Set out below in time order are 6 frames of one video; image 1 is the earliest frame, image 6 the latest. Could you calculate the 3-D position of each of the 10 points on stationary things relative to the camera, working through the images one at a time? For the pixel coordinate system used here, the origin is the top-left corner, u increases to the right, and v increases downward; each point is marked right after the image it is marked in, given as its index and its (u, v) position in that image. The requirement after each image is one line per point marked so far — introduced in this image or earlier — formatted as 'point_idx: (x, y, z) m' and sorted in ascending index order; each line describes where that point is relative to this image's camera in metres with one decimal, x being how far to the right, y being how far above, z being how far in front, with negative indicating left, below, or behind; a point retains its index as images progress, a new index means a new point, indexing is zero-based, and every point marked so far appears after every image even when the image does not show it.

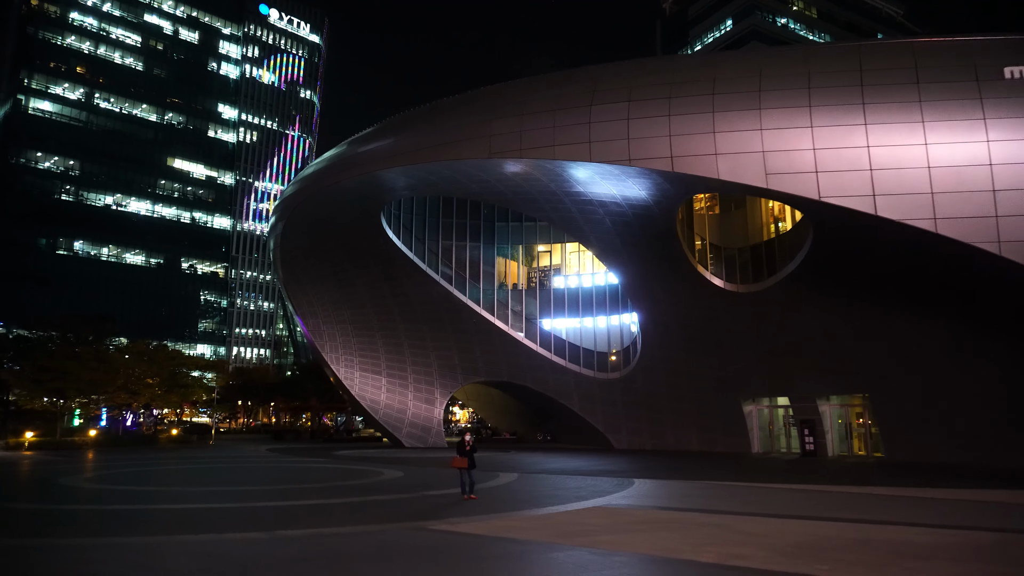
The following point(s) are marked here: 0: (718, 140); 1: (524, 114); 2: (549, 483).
0: (+5.1, +3.7, +16.8) m
1: (+0.3, +5.1, +19.9) m
2: (+0.7, -4.3, +14.9) m
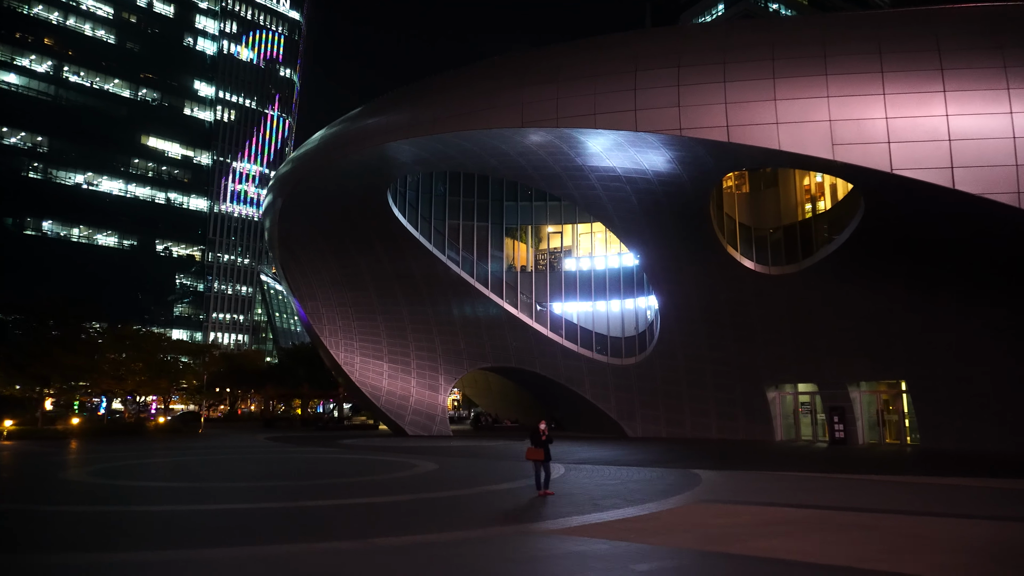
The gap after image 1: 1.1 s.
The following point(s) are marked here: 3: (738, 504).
0: (+6.2, +4.2, +15.6) m
1: (+1.3, +5.7, +18.6) m
2: (+1.8, -3.8, +13.7) m
3: (+3.6, -3.4, +10.6) m
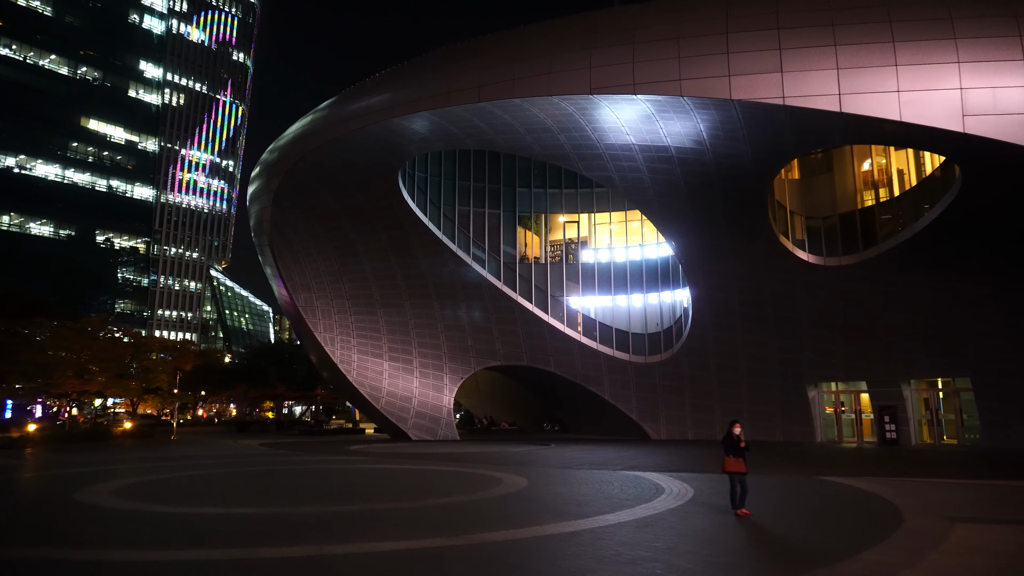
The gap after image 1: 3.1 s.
0: (+8.1, +4.5, +14.1) m
1: (+3.0, +6.0, +16.6) m
2: (+3.9, -3.5, +11.8) m
3: (+5.9, -3.1, +8.9) m
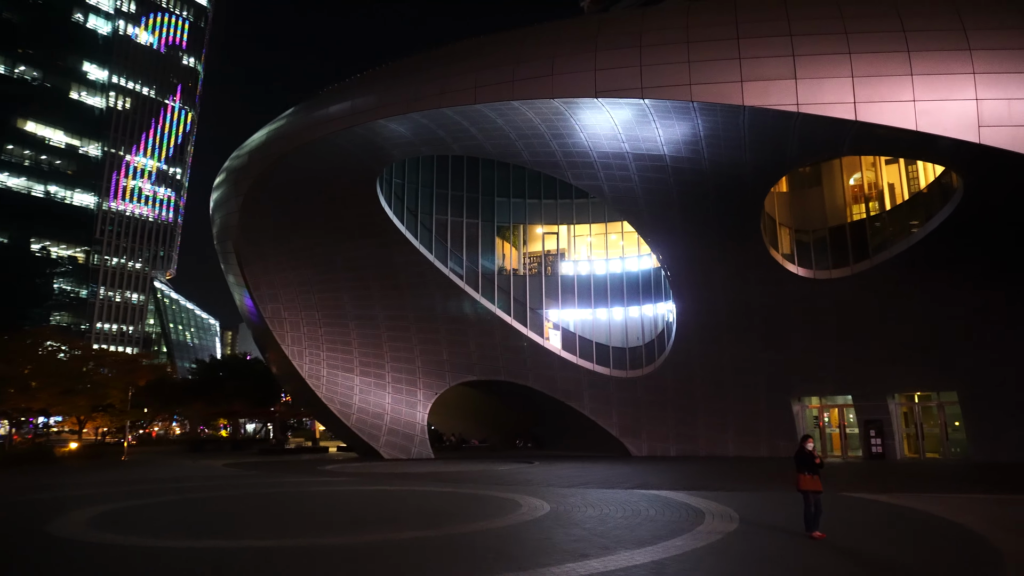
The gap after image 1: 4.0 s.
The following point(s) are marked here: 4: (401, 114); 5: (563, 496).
0: (+8.4, +4.2, +14.0) m
1: (+3.1, +5.8, +16.2) m
2: (+4.2, -3.6, +11.2) m
3: (+6.5, -3.1, +8.4) m
4: (-3.2, +5.0, +19.5) m
5: (+0.9, -3.8, +12.4) m
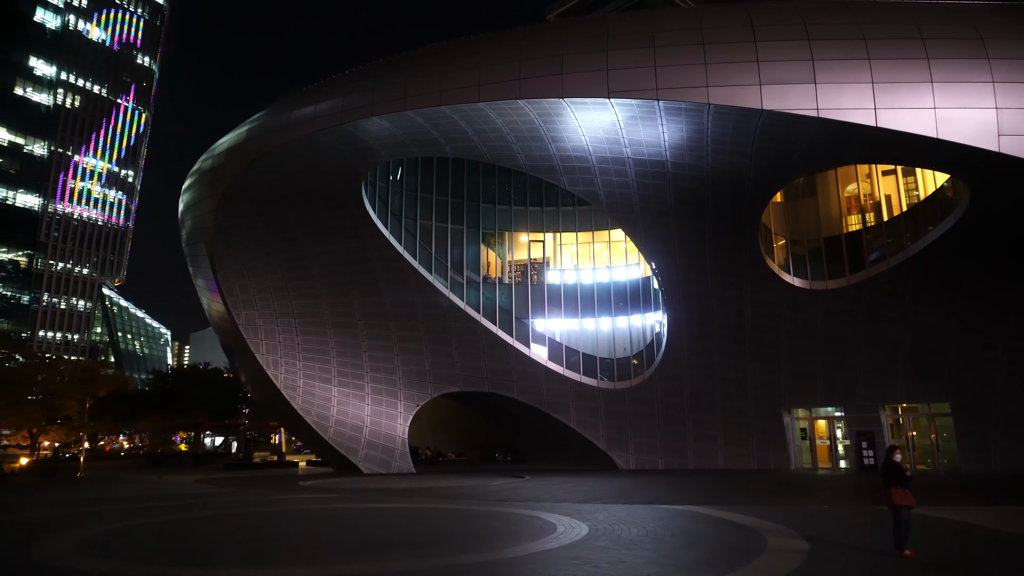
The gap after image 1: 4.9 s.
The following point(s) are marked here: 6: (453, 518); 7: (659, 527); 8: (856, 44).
0: (+8.7, +4.1, +13.9) m
1: (+3.3, +5.6, +15.8) m
2: (+4.7, -3.7, +10.7) m
3: (+7.2, -3.2, +8.1) m
4: (-3.2, +4.9, +18.7) m
5: (+1.3, -3.9, +11.7) m
6: (-1.0, -4.0, +11.6) m
7: (+2.1, -3.6, +10.0) m
8: (+7.4, +5.2, +14.5) m
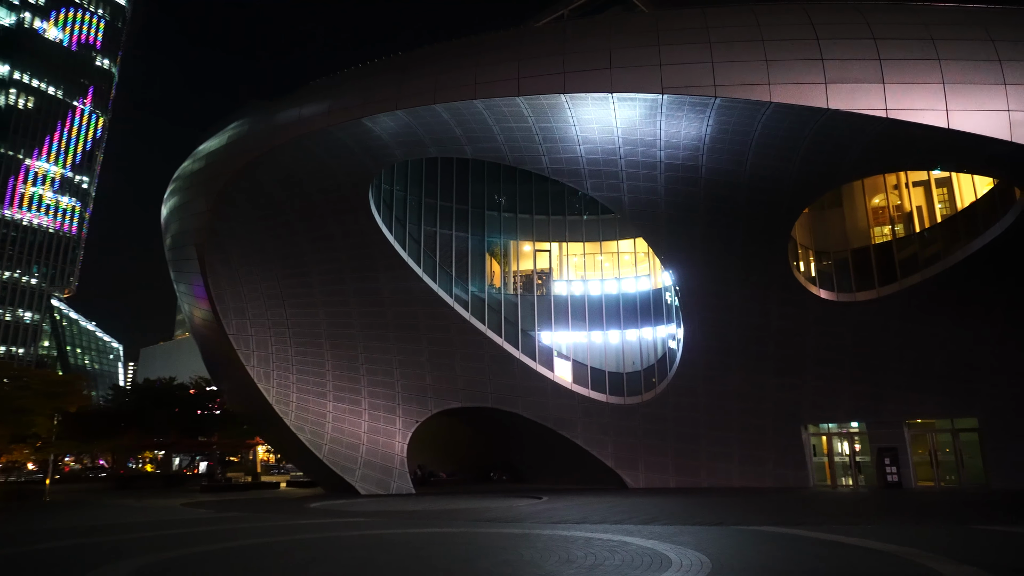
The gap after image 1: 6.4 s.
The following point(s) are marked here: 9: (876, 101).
0: (+9.9, +3.9, +13.5) m
1: (+4.4, +5.5, +15.0) m
2: (+6.0, -3.7, +9.8) m
3: (+8.7, -3.2, +7.4) m
4: (-2.3, +4.7, +17.5) m
5: (+2.6, -3.9, +10.5) m
6: (+0.3, -4.0, +10.4) m
7: (+3.5, -3.6, +8.9) m
8: (+8.5, +5.1, +14.1) m
9: (+7.5, +3.9, +13.9) m
